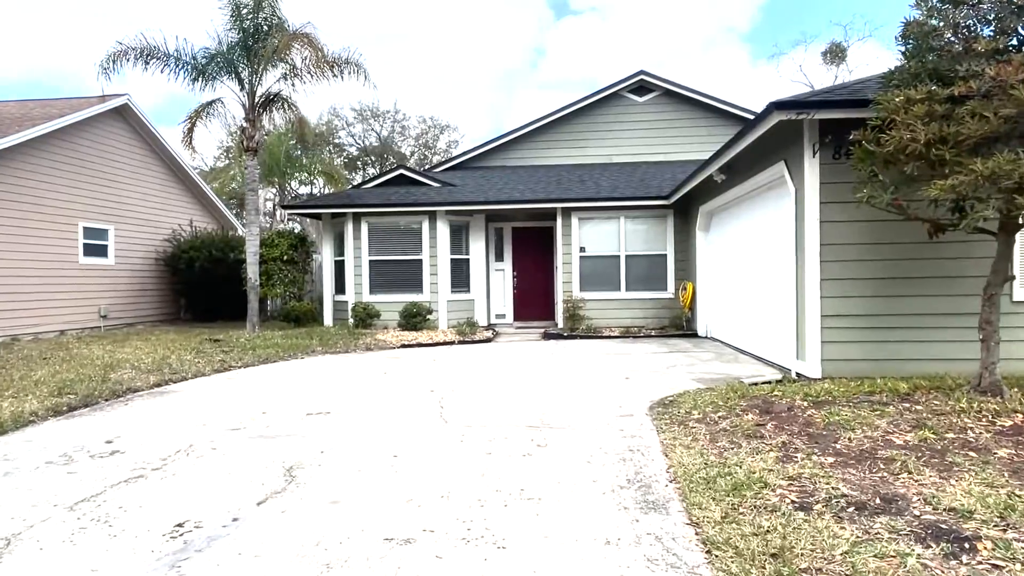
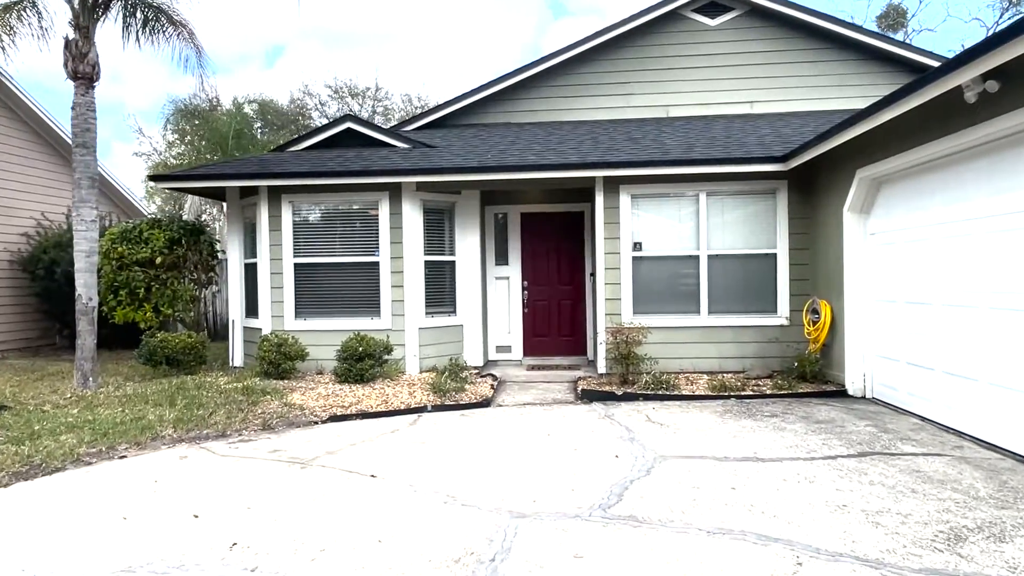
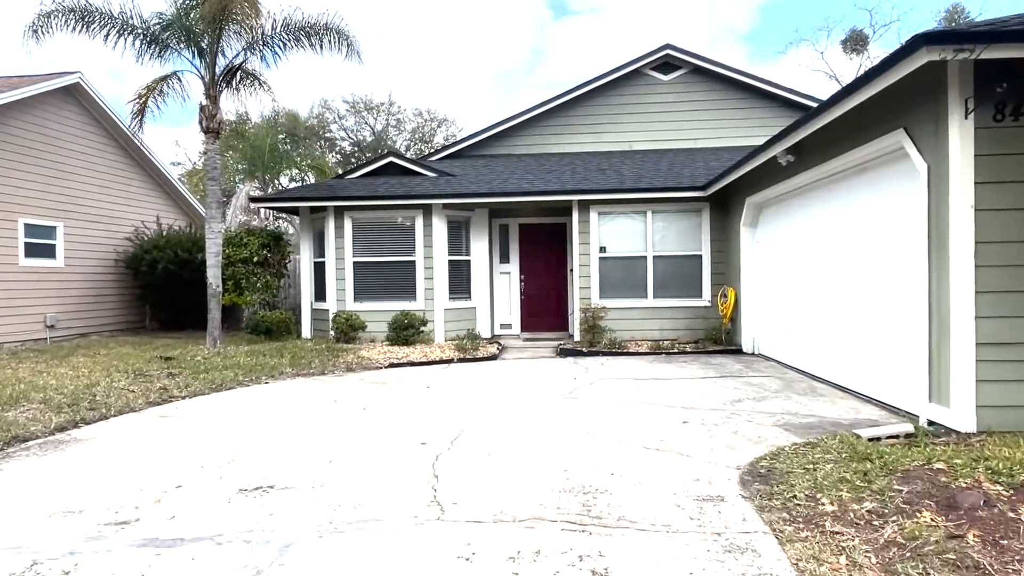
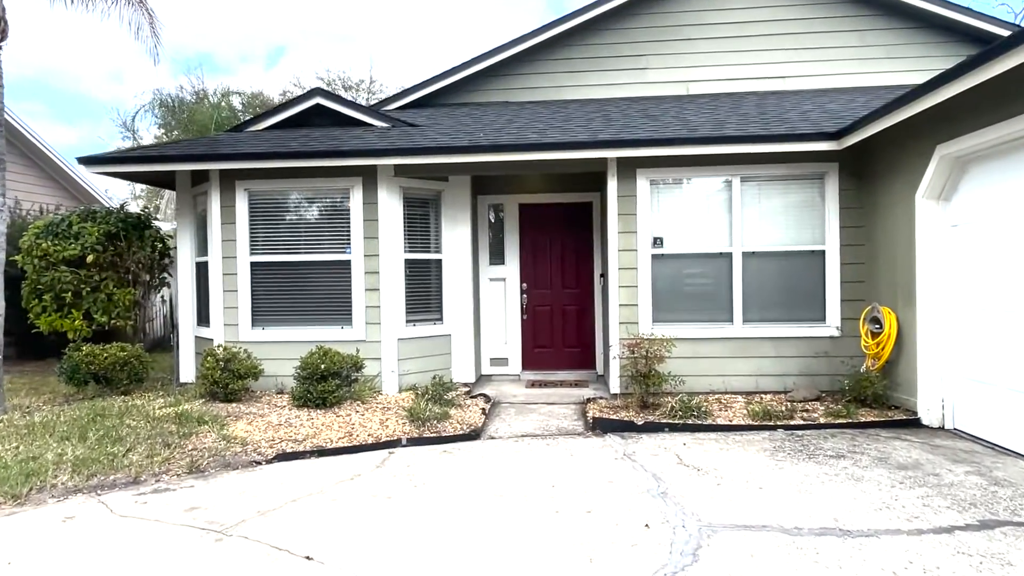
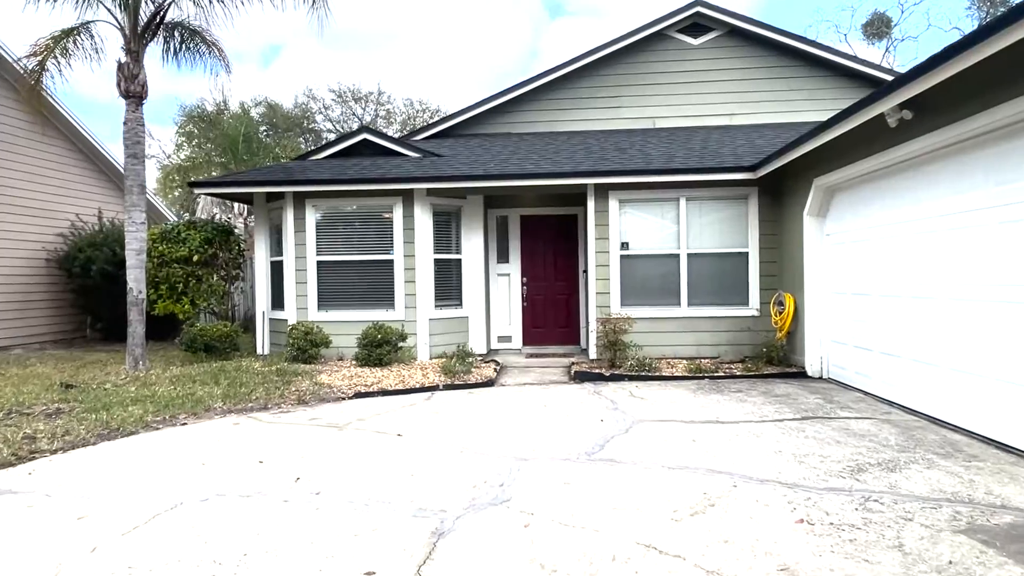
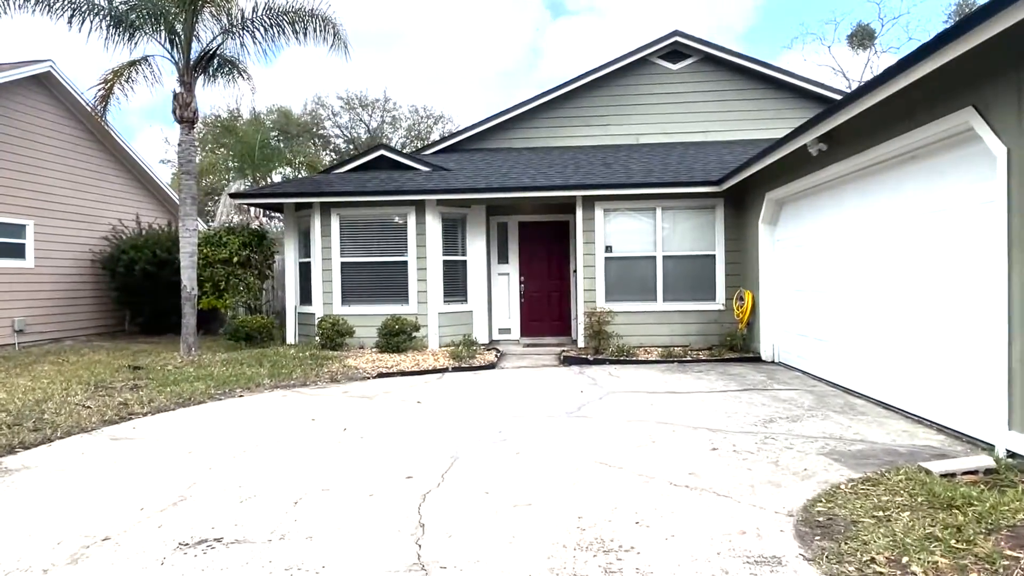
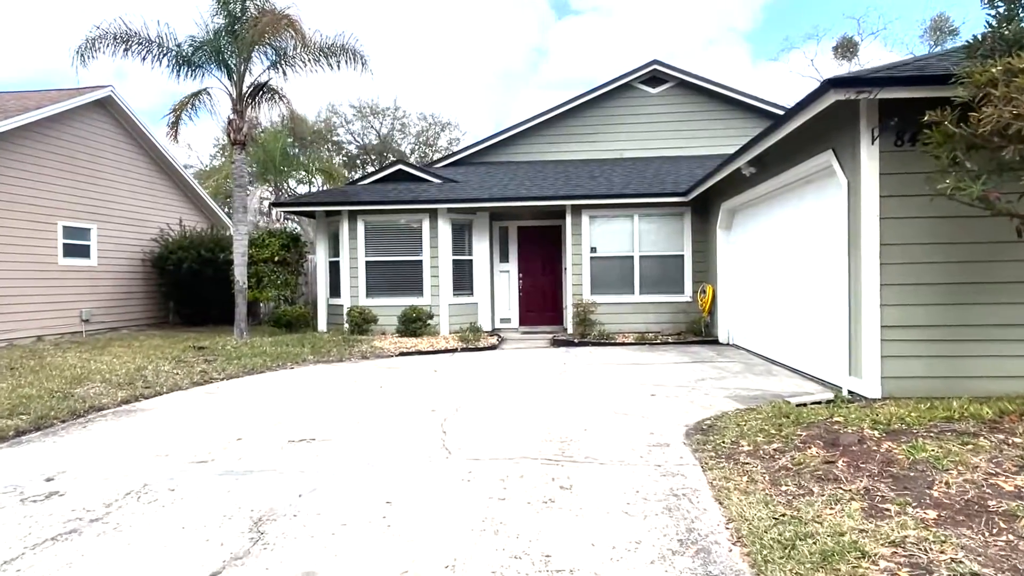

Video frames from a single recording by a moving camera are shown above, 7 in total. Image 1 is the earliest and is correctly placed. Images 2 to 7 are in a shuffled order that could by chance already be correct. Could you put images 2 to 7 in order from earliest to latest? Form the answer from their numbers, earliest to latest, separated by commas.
7, 3, 6, 5, 2, 4
